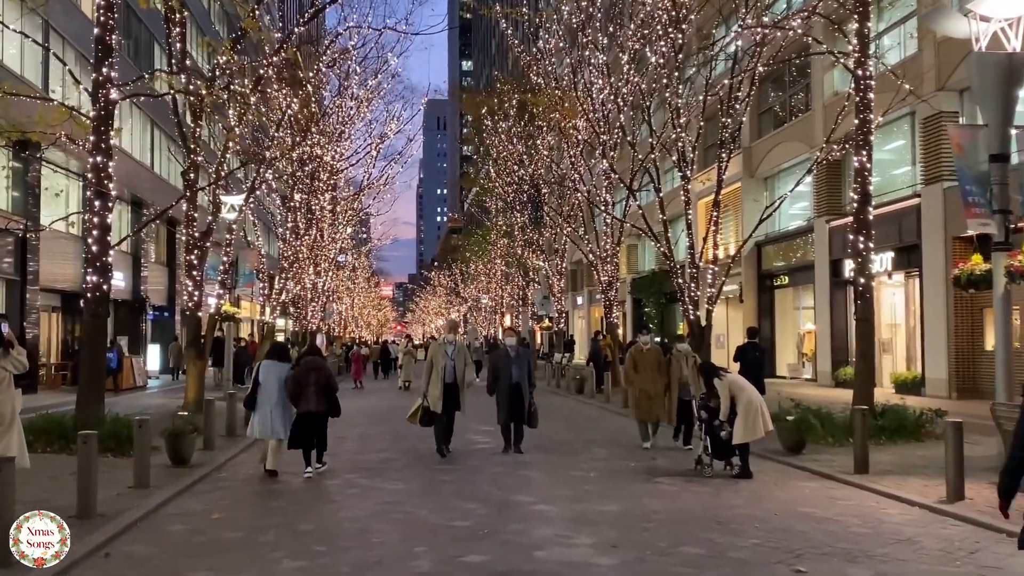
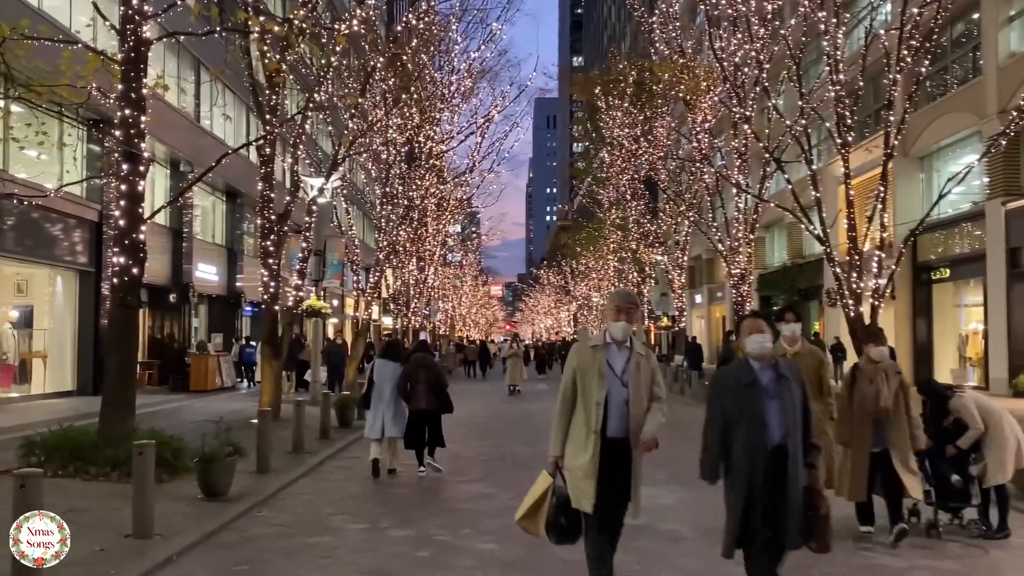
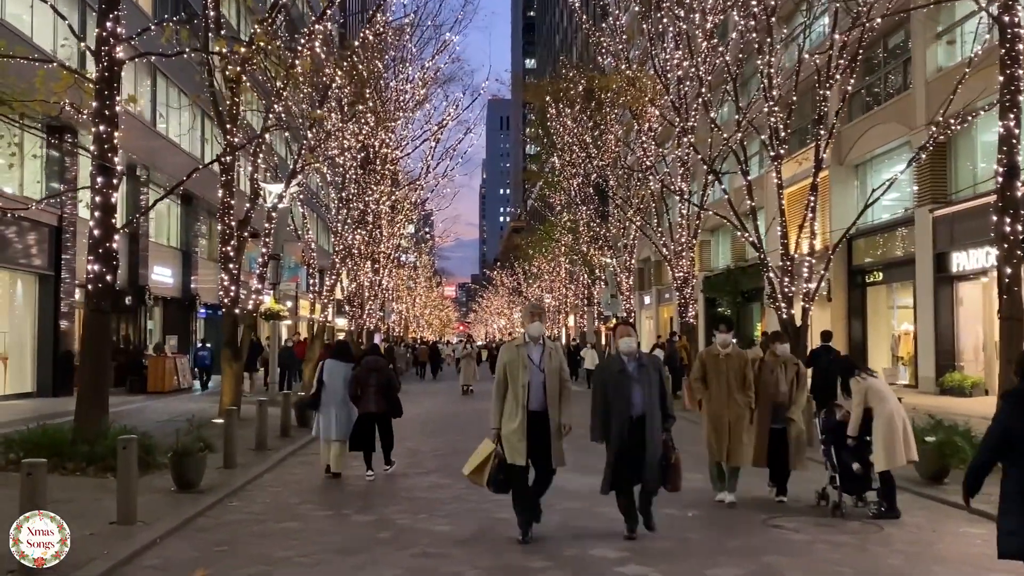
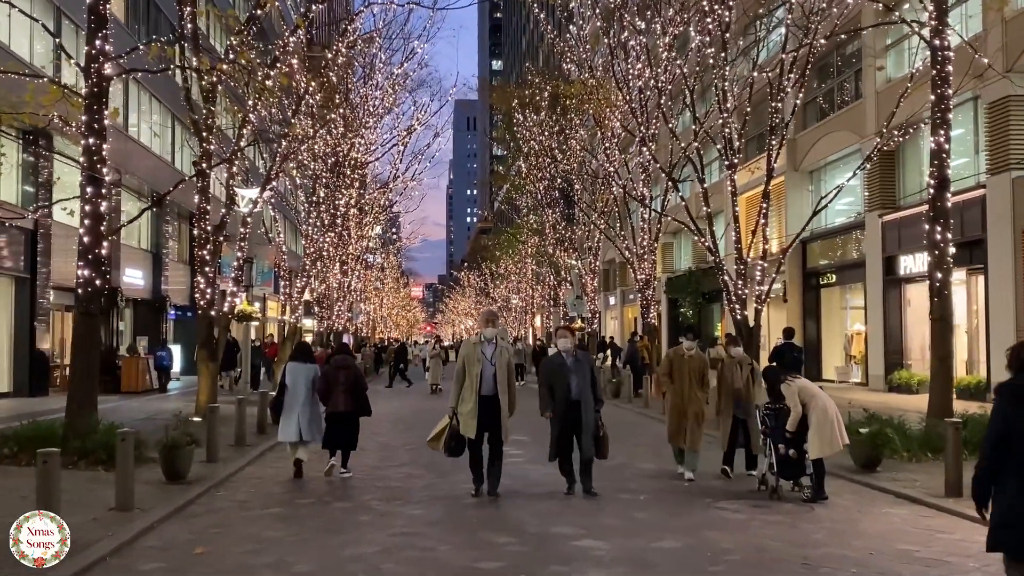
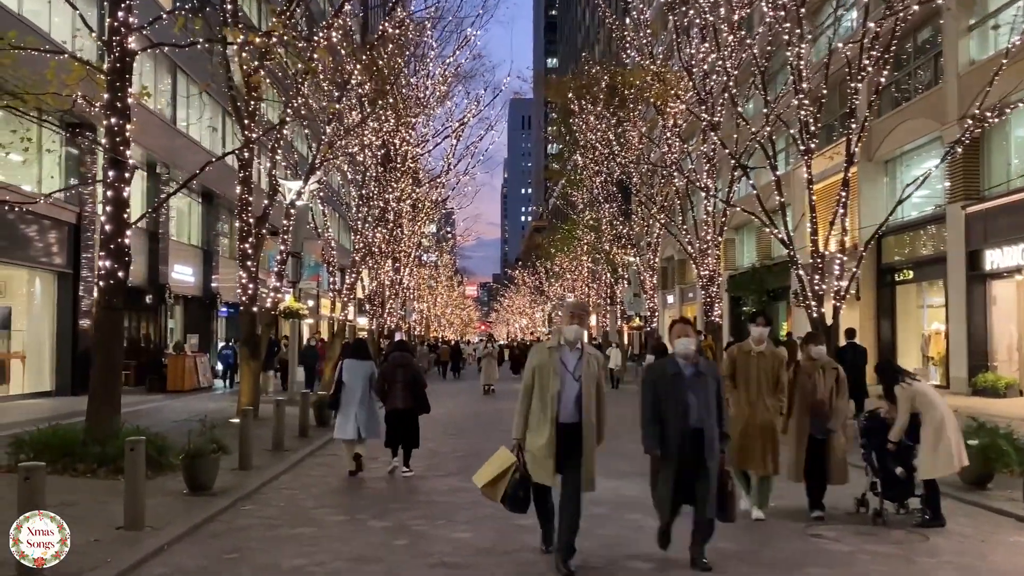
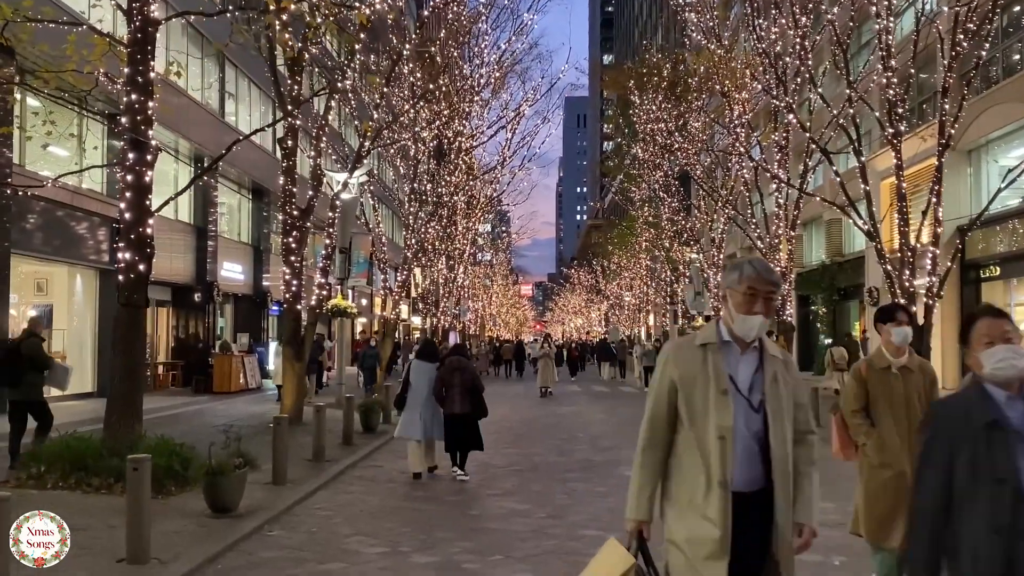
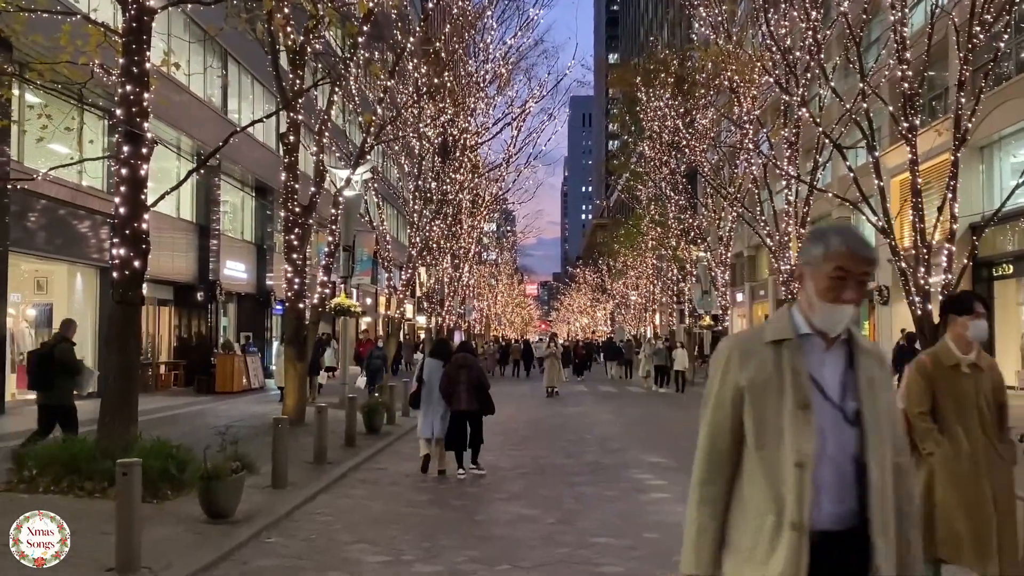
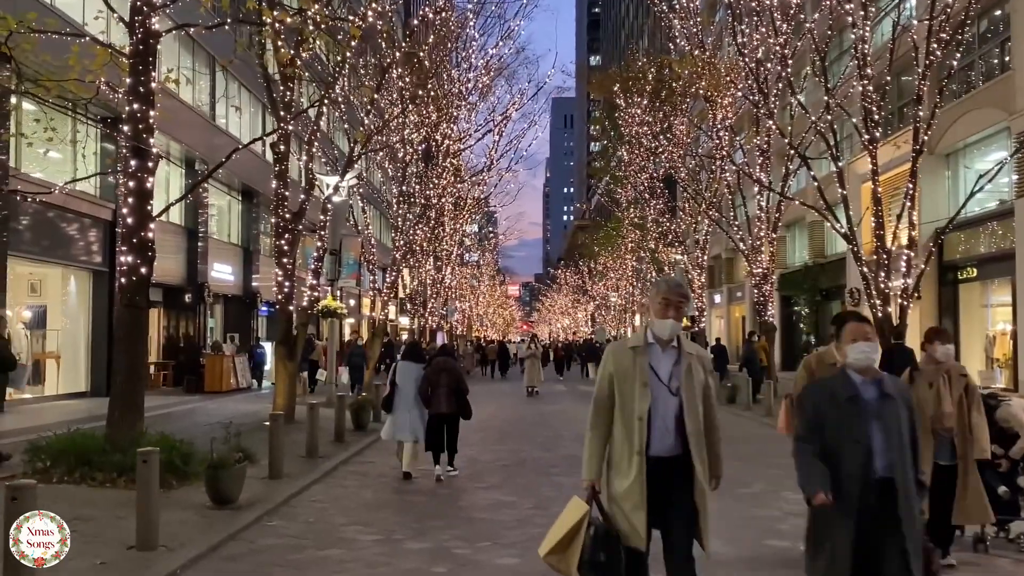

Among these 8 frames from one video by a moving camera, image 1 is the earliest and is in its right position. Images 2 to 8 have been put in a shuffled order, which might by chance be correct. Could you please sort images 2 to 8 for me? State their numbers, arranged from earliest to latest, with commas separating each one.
4, 3, 5, 2, 8, 6, 7
